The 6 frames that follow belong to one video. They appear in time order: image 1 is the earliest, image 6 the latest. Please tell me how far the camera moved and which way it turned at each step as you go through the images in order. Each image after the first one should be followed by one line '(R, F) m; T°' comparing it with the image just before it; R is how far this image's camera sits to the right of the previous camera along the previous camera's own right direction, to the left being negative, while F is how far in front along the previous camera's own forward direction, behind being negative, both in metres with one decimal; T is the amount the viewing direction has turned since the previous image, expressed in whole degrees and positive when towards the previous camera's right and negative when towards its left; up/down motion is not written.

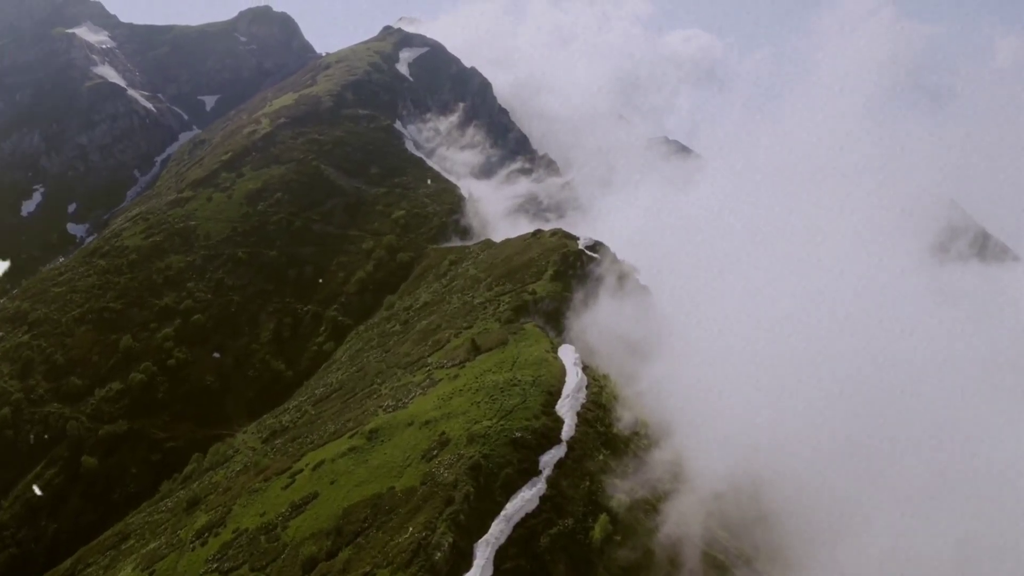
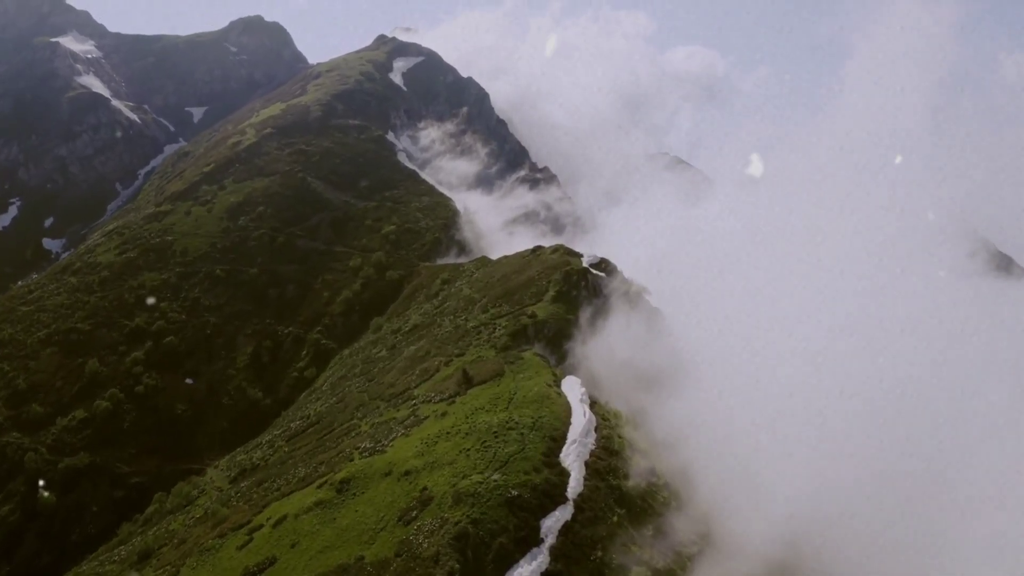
(+0.2, +10.4) m; 0°
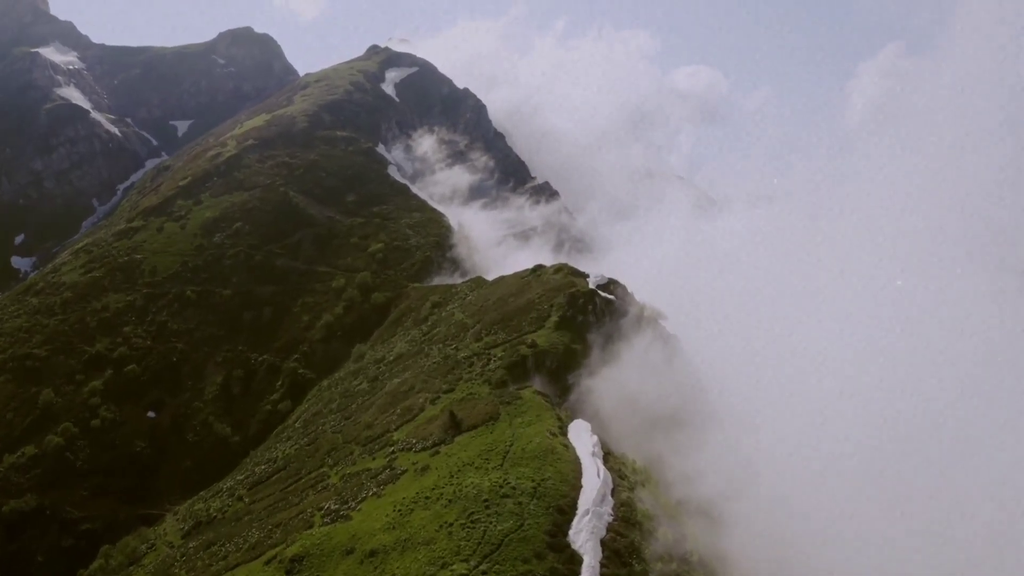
(+0.2, +12.0) m; 0°
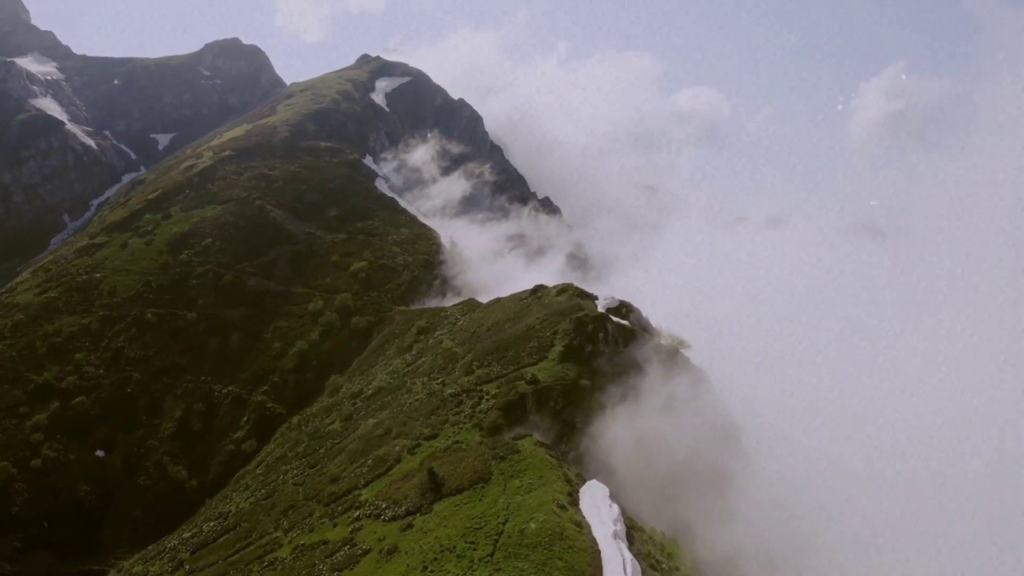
(+0.1, +12.8) m; 0°
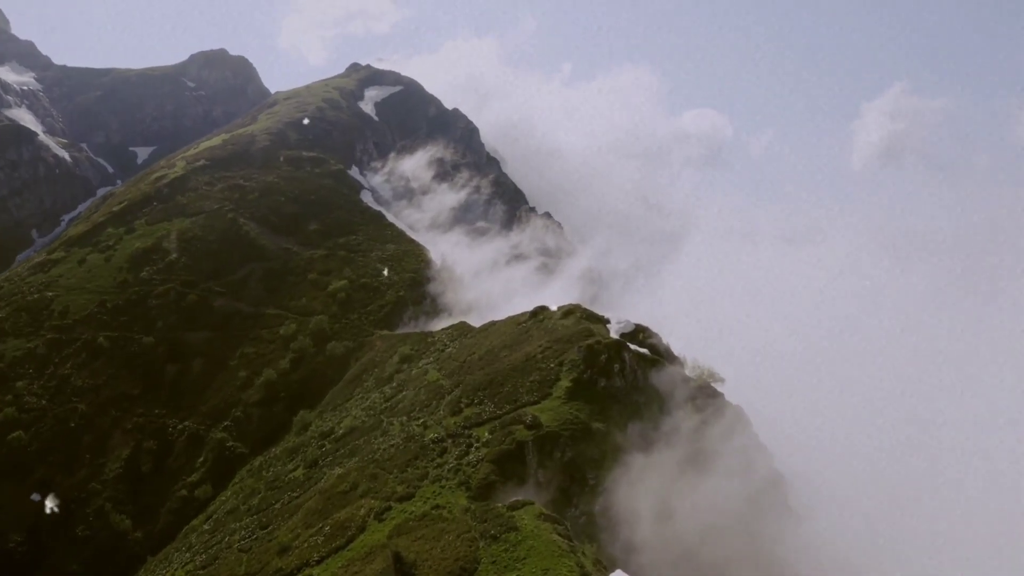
(+0.1, +12.3) m; 0°
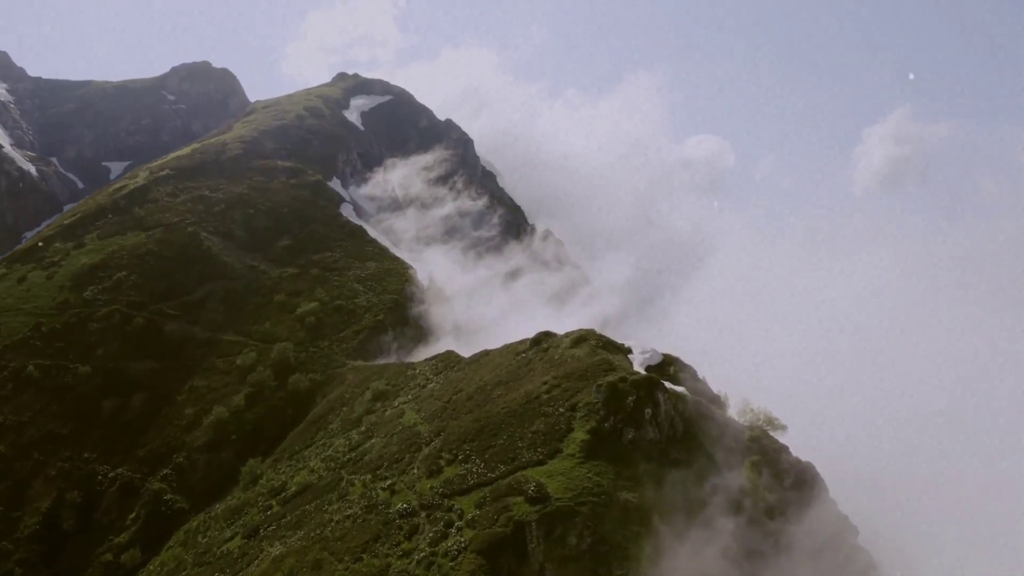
(0.0, +13.9) m; 0°
